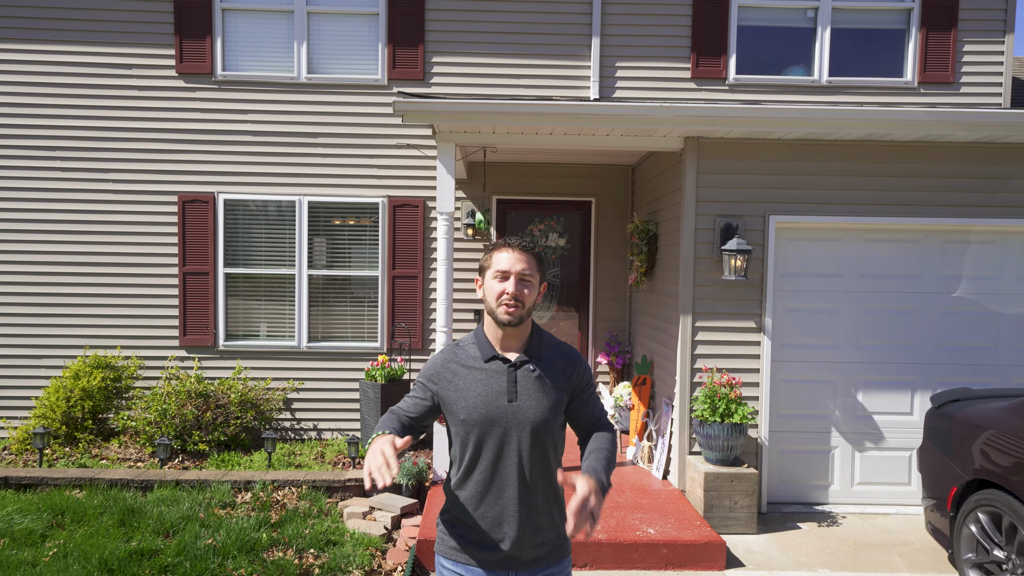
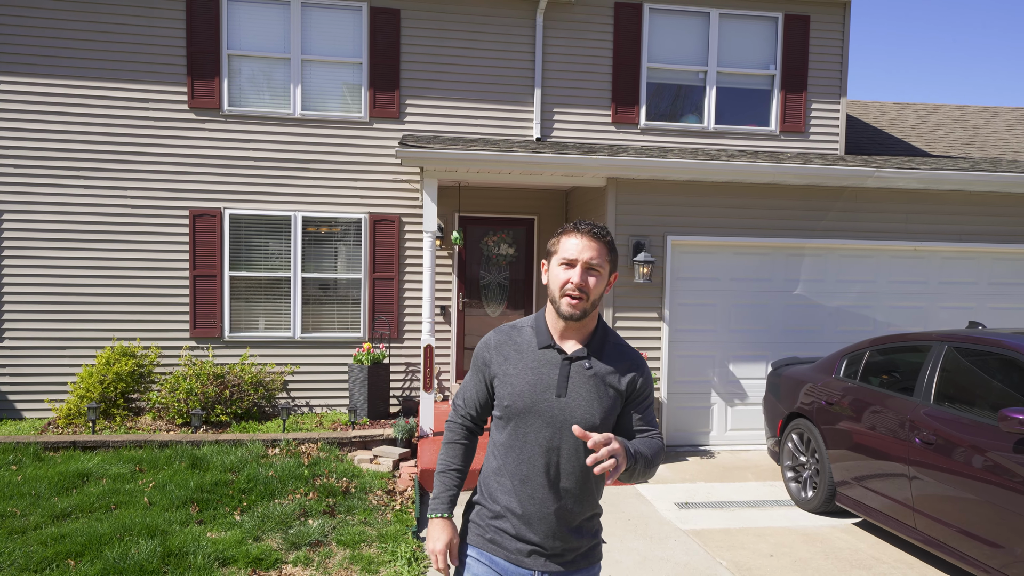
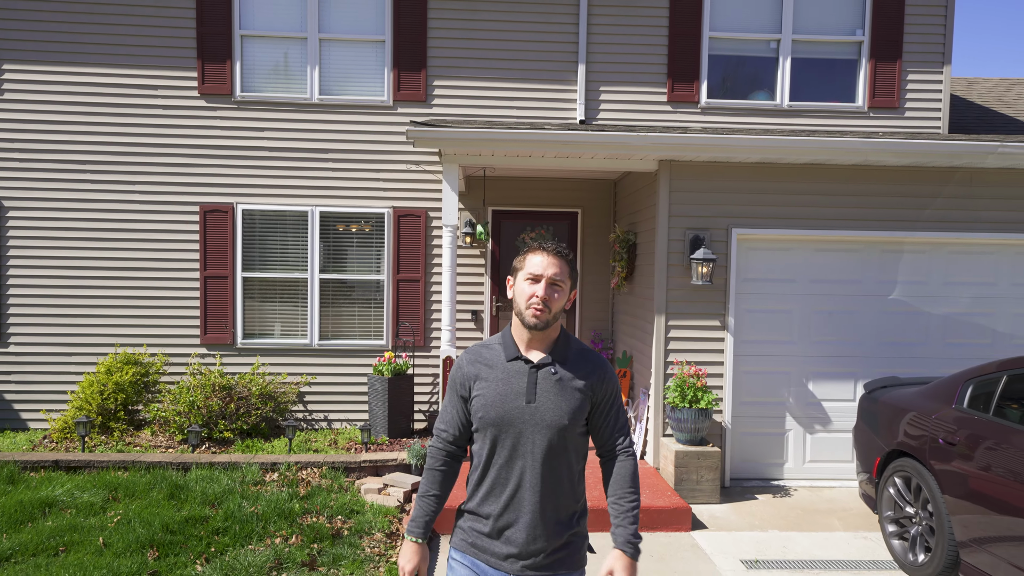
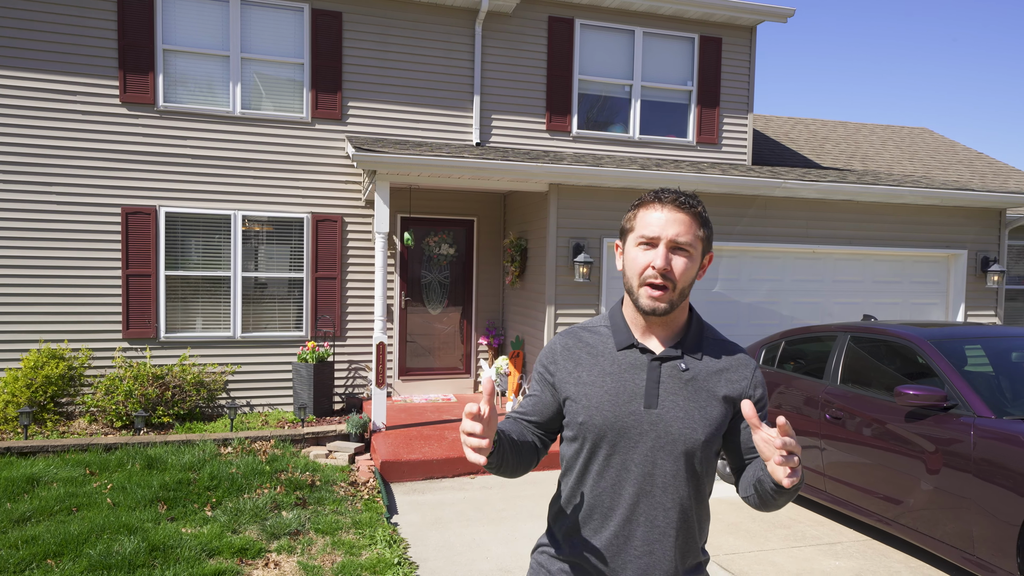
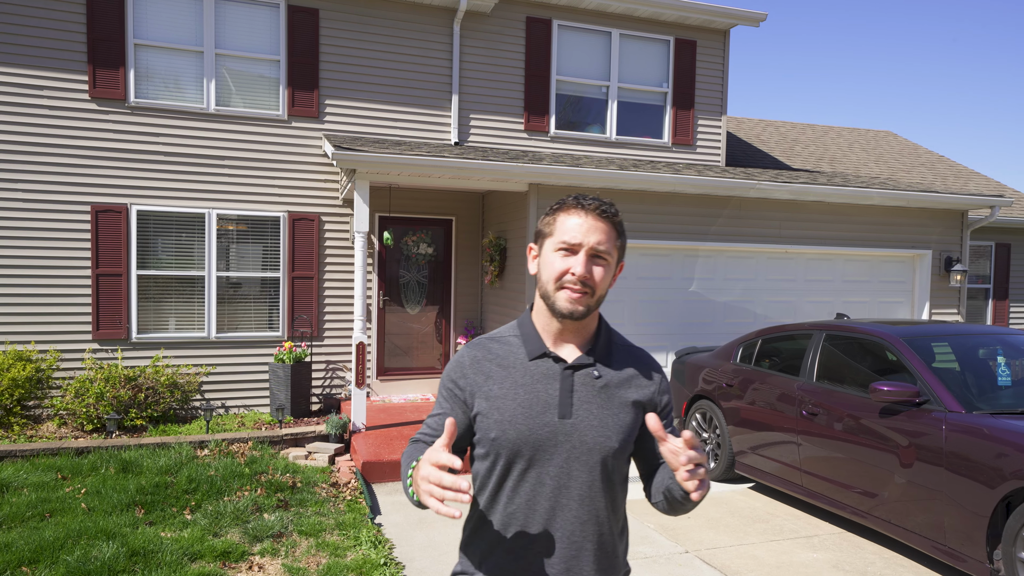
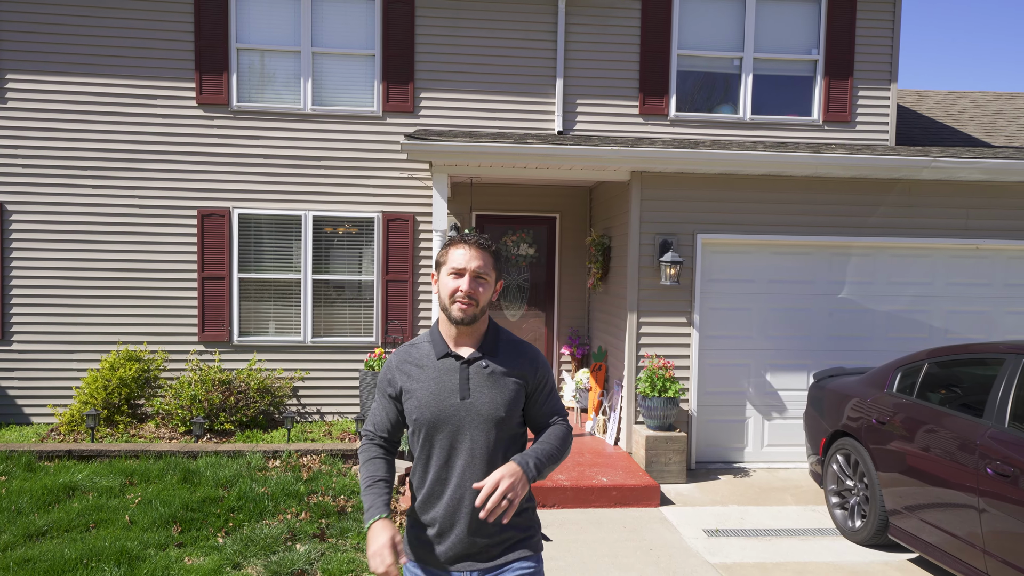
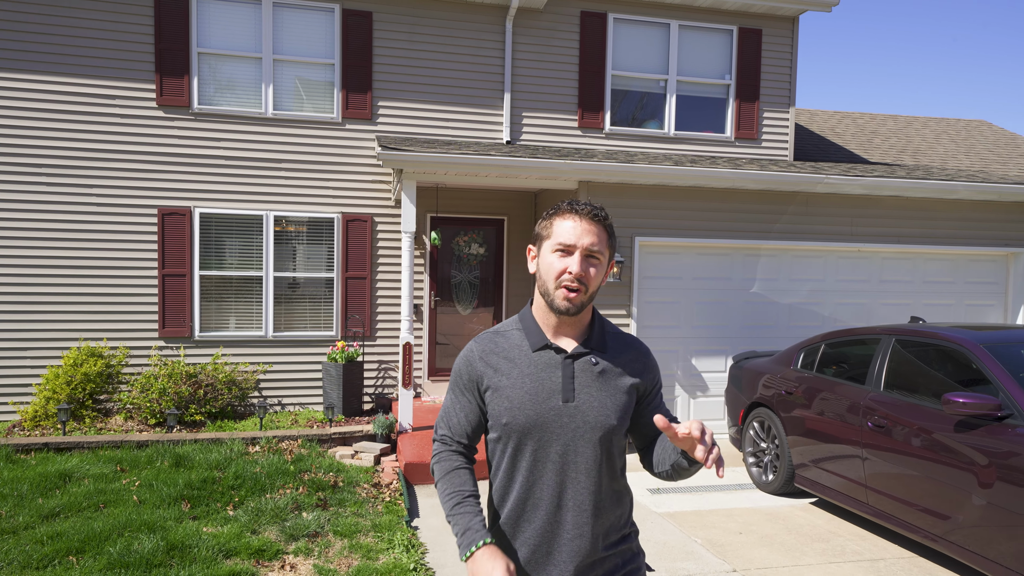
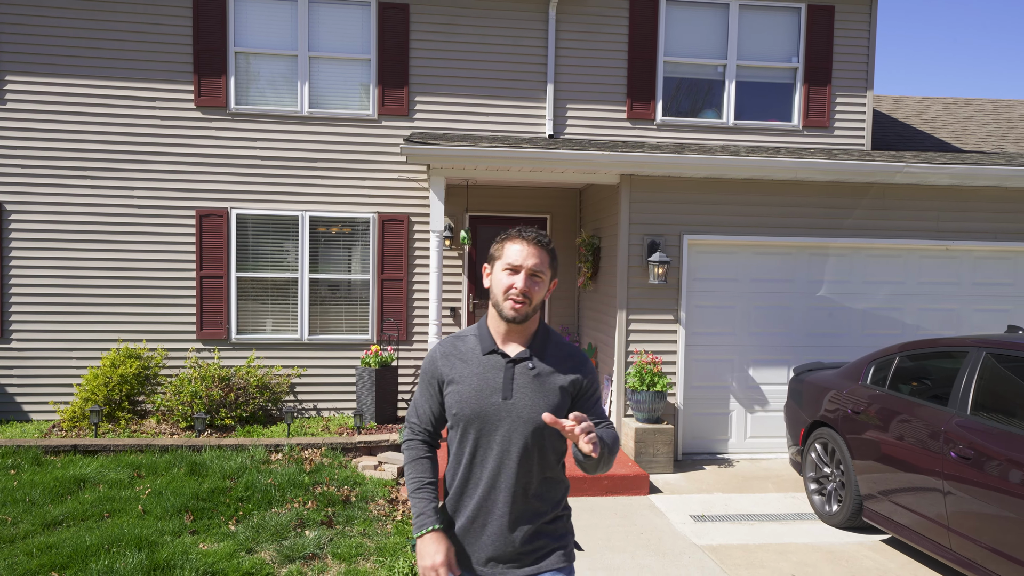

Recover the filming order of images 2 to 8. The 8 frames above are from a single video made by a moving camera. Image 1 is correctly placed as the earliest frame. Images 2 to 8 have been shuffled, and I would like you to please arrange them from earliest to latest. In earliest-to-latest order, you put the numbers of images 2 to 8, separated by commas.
3, 6, 8, 2, 7, 4, 5
